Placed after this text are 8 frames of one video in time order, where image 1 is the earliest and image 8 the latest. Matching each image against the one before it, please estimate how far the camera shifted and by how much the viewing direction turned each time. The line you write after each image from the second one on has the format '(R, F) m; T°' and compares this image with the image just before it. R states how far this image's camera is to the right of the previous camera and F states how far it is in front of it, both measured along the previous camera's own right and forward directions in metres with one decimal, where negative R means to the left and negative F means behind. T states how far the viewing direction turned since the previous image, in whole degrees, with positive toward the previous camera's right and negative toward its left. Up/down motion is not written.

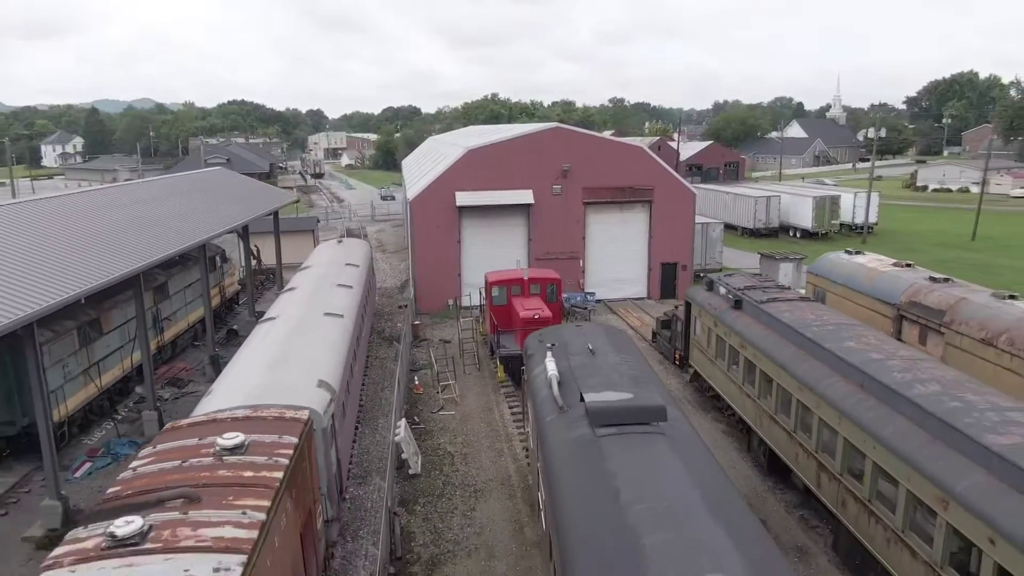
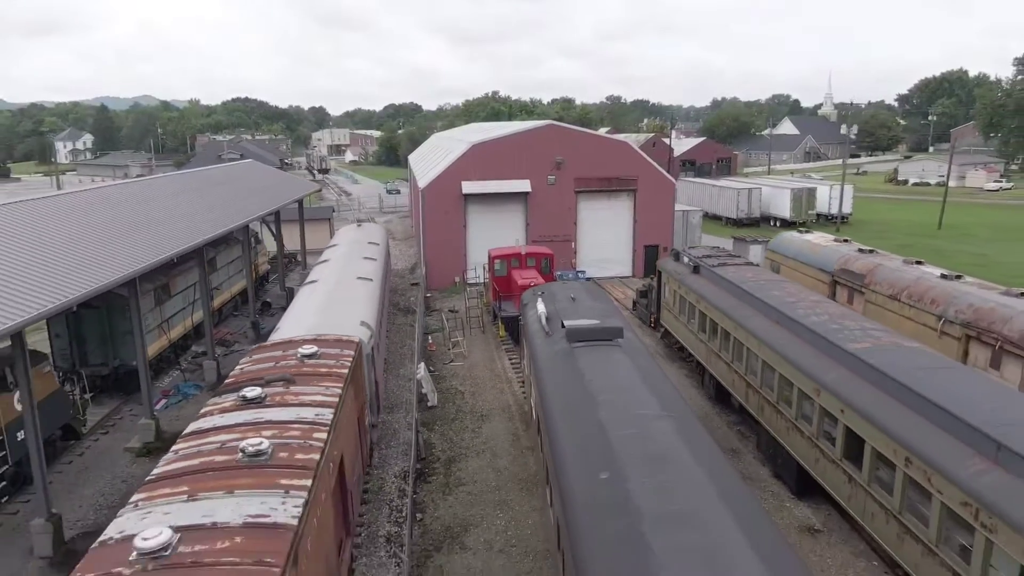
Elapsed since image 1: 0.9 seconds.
(0.0, -2.9) m; 0°
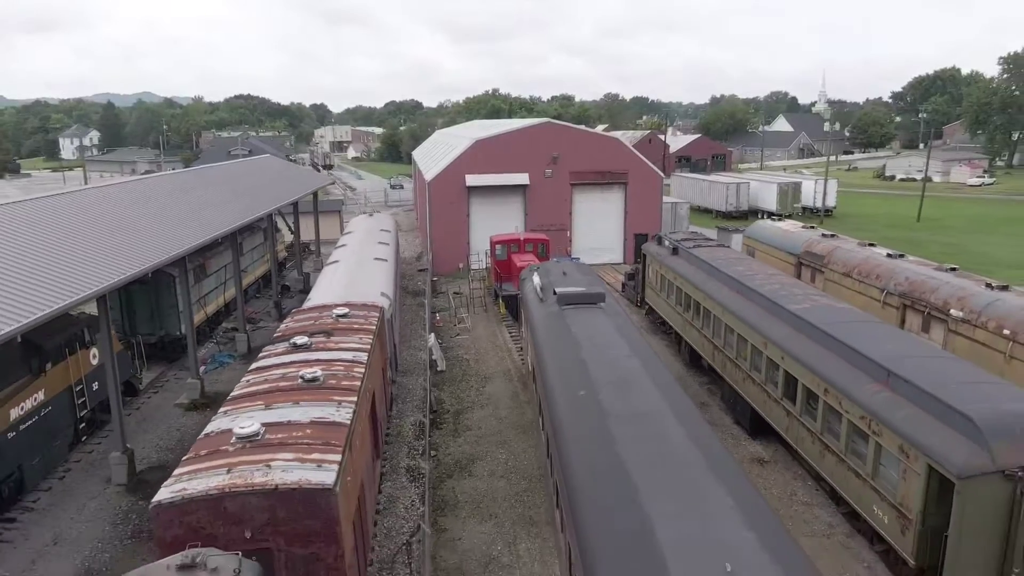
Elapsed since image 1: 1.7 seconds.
(0.0, -2.1) m; 0°
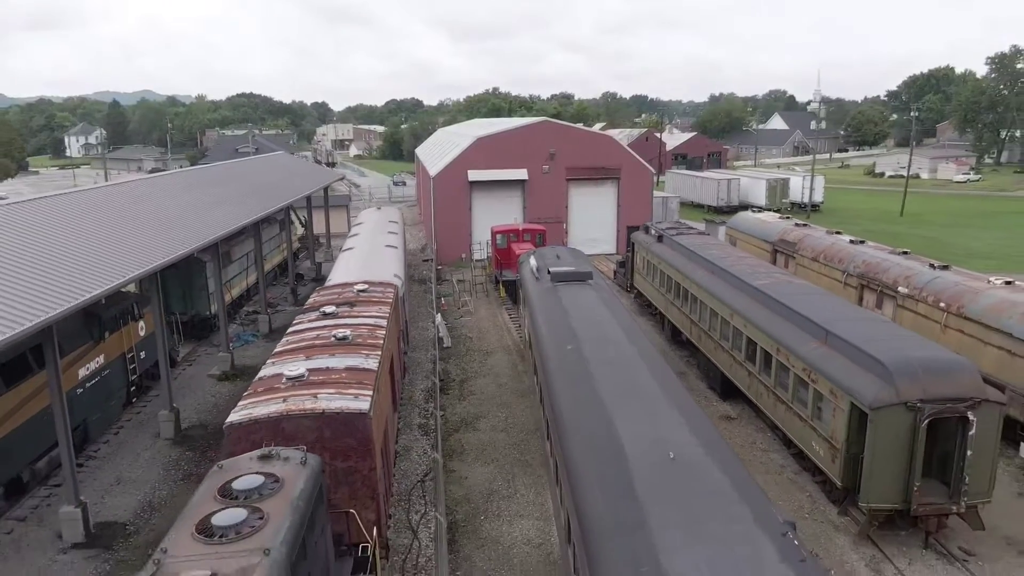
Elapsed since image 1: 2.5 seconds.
(0.0, -1.8) m; 0°
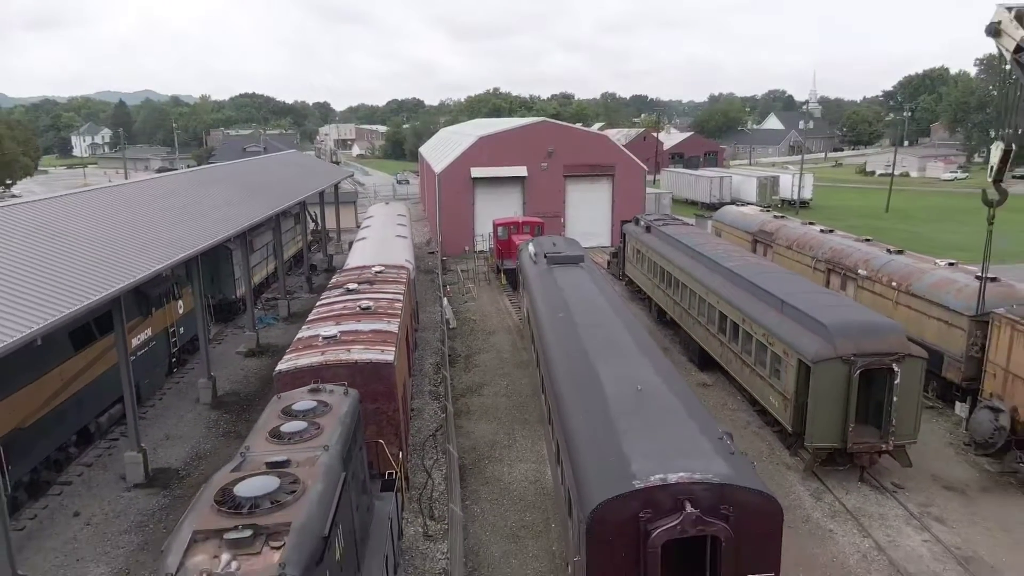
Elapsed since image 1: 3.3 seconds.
(0.0, -1.8) m; 0°
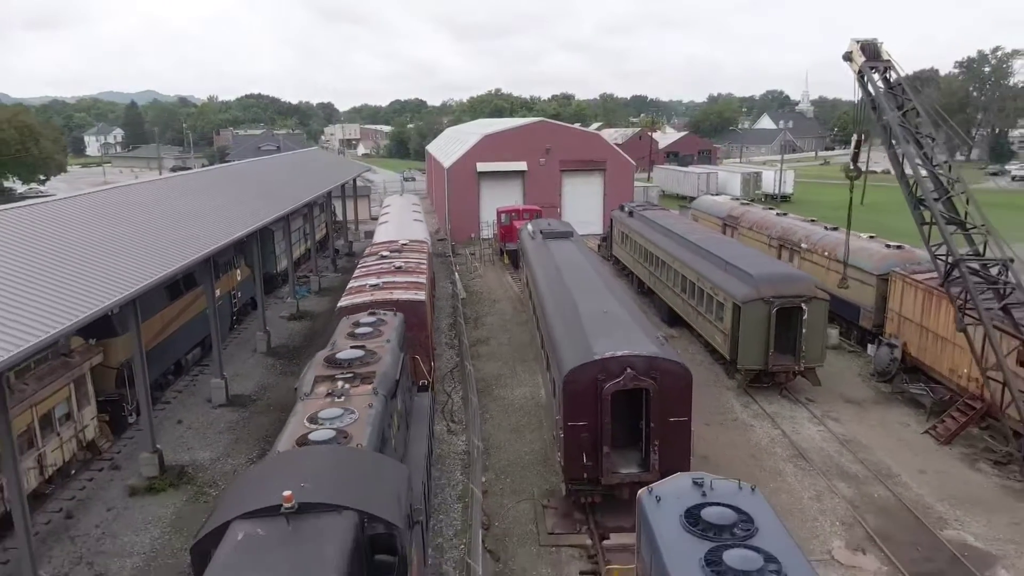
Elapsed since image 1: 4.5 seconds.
(0.0, -3.5) m; 0°
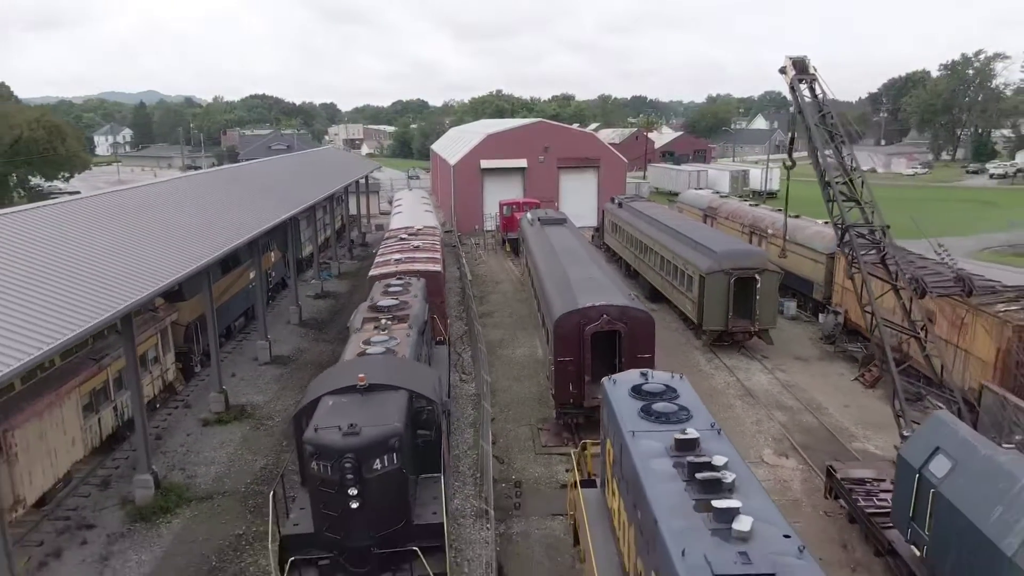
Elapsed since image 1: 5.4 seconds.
(0.0, -2.8) m; 0°
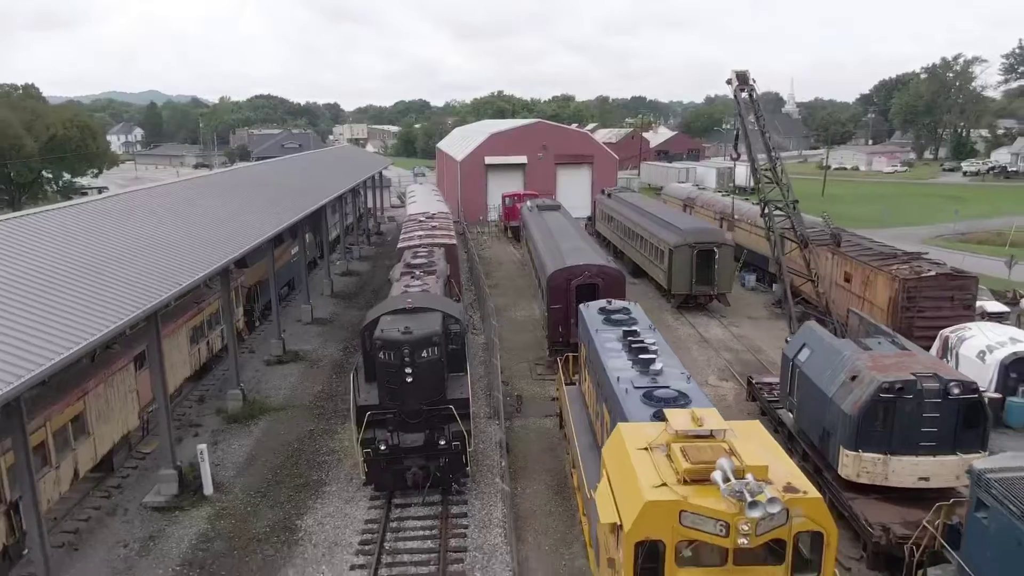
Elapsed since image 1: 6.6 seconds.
(0.0, -3.7) m; 0°
